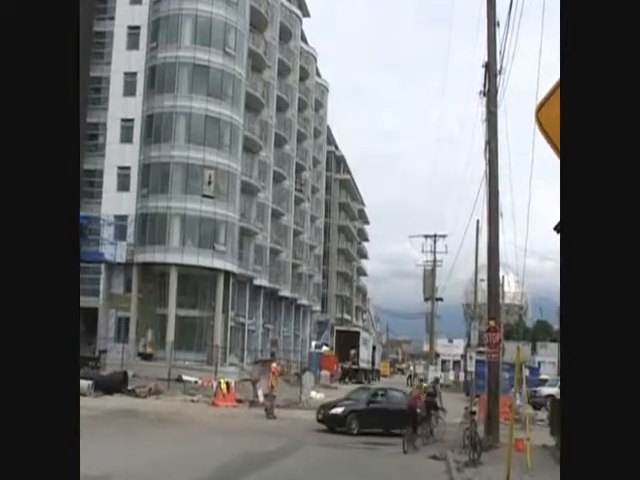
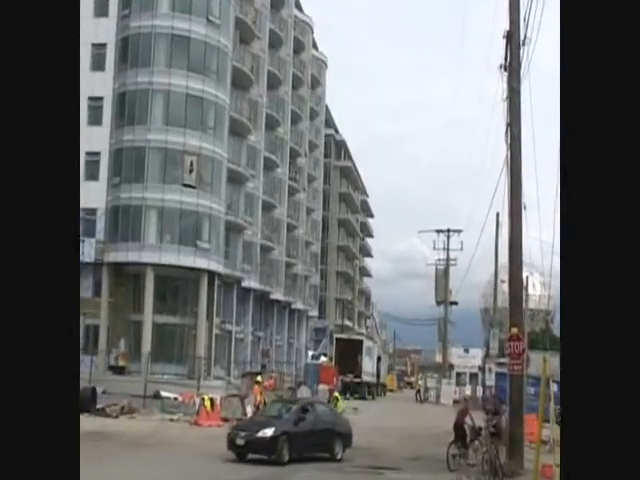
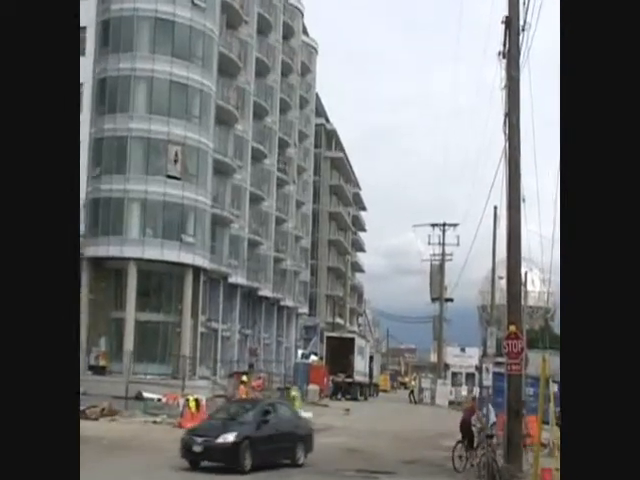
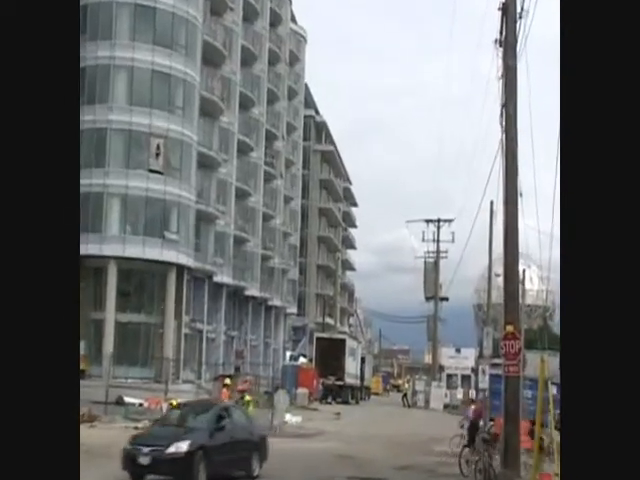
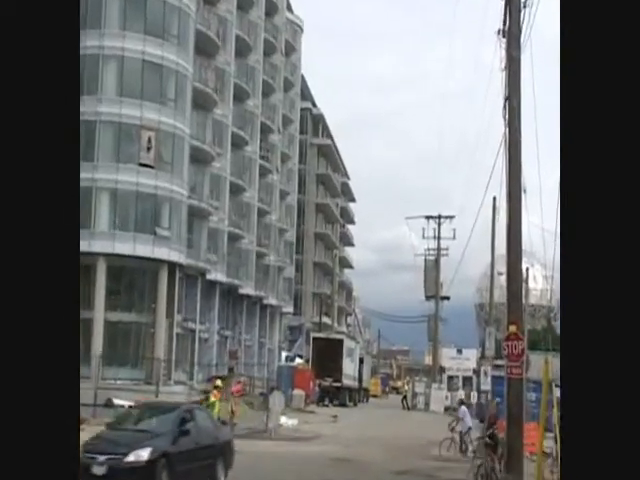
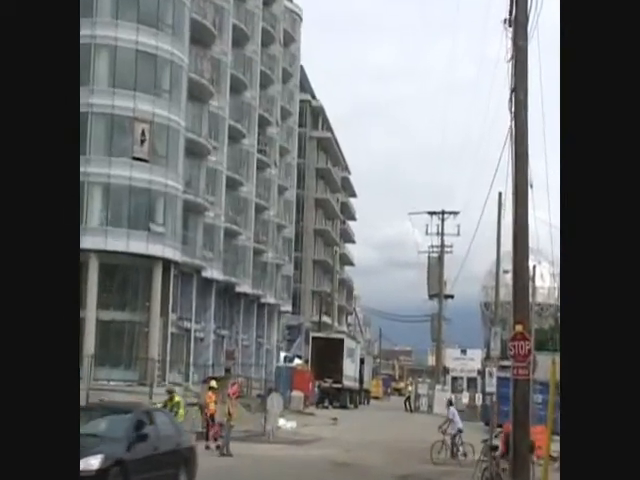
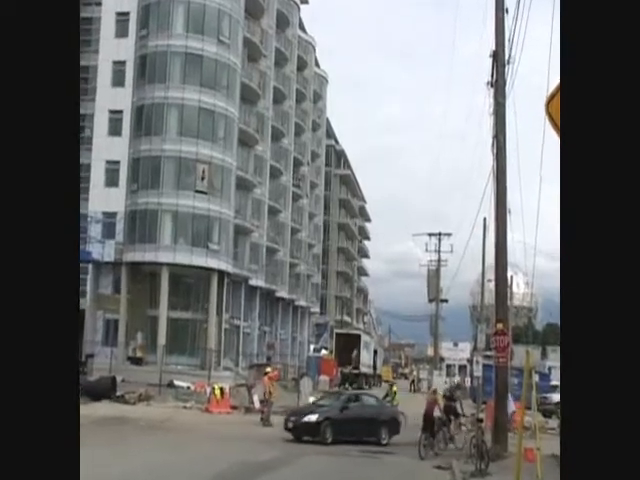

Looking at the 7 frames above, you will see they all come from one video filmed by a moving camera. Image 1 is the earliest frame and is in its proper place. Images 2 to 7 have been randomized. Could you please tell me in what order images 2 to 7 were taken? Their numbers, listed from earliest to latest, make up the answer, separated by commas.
7, 2, 3, 4, 5, 6
